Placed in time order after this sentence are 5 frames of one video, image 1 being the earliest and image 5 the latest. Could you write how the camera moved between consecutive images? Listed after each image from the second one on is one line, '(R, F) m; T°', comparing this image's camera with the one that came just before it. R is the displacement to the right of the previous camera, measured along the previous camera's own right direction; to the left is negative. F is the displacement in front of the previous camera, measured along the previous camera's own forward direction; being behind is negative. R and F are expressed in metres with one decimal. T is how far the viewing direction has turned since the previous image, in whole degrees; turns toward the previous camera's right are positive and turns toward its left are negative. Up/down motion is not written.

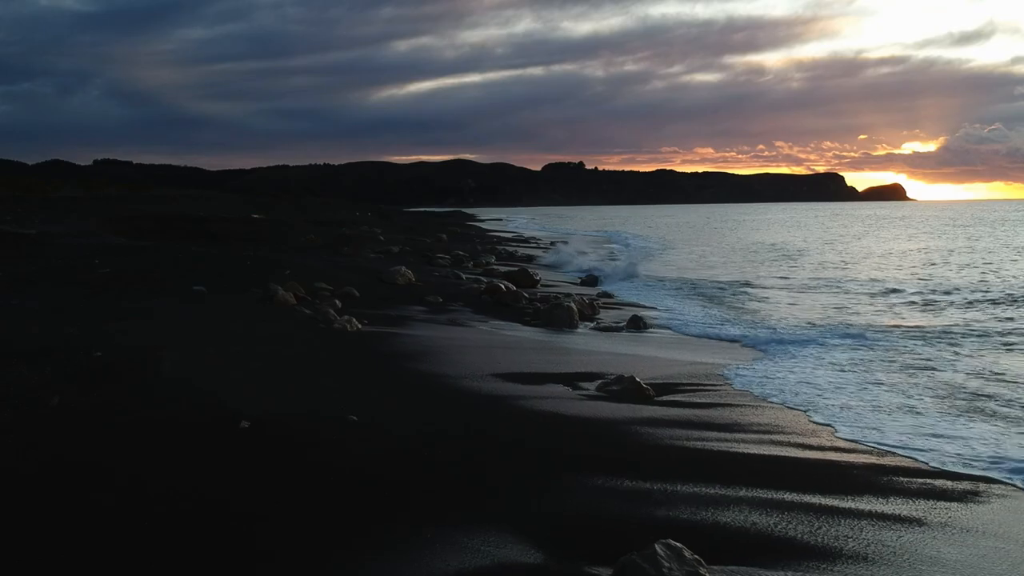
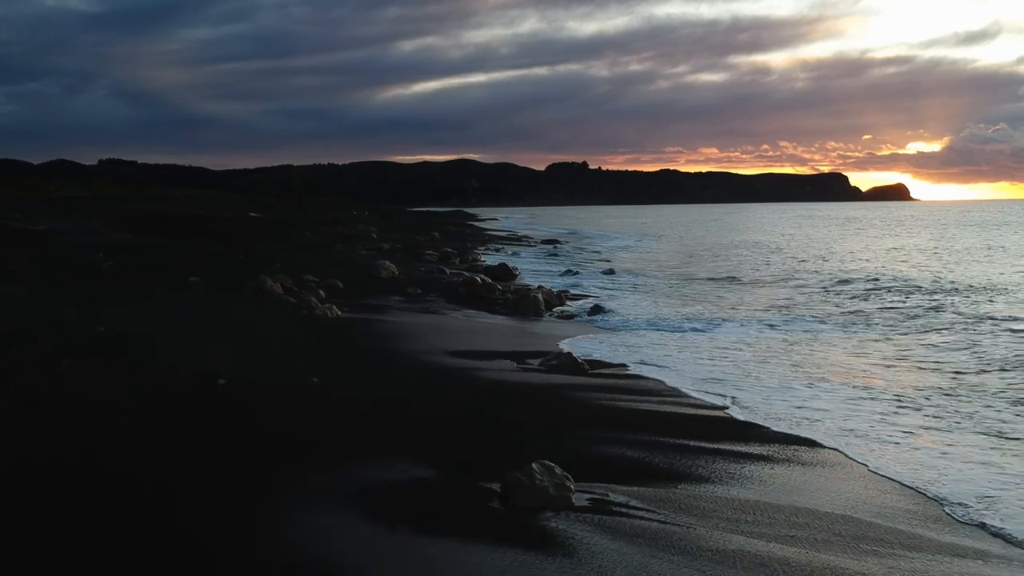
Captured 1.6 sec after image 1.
(+0.3, -0.6) m; 0°
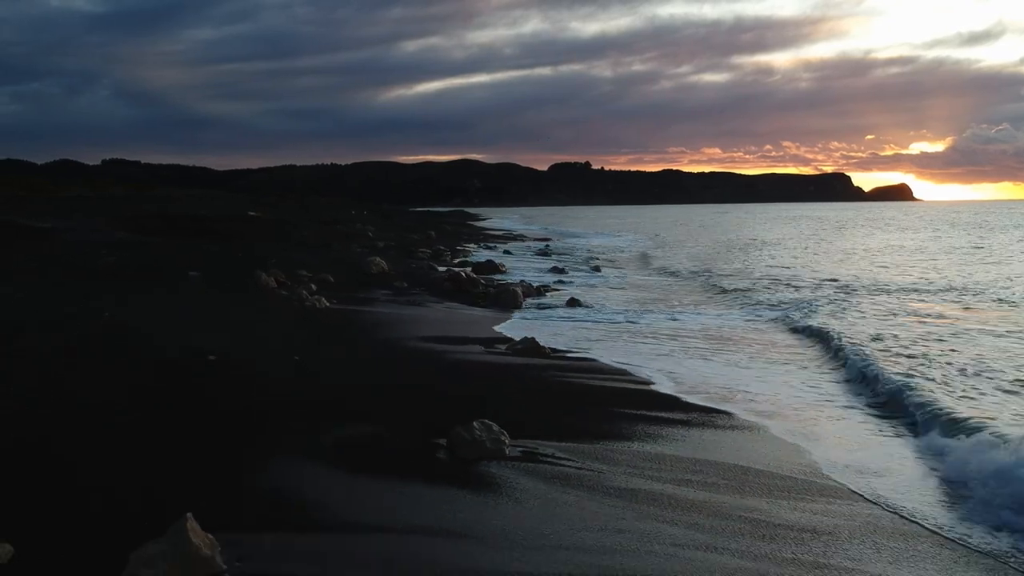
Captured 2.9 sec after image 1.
(+0.2, -0.4) m; 0°
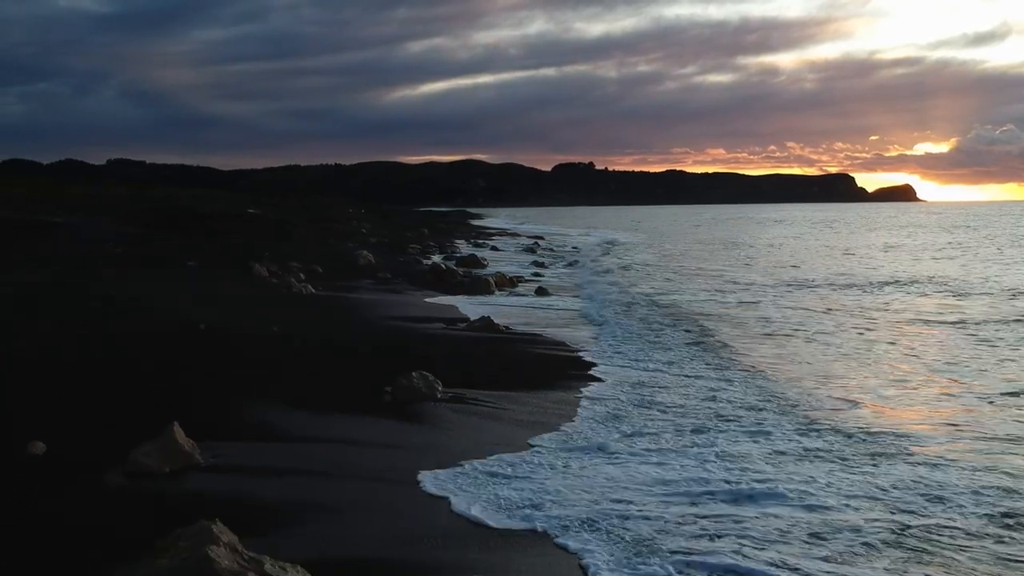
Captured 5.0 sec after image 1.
(+0.3, -0.7) m; 0°
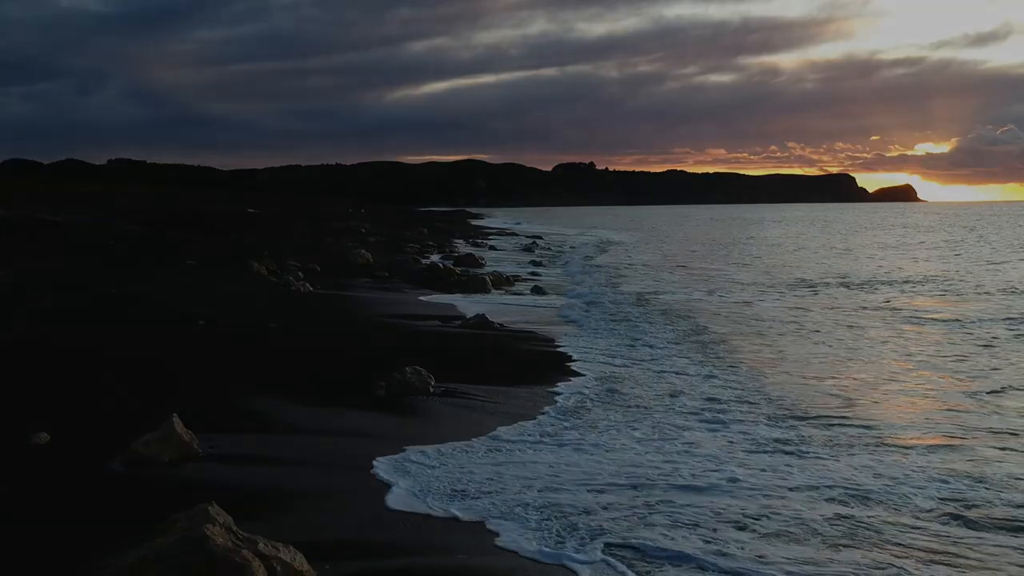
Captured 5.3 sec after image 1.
(-0.5, +0.8) m; 0°
